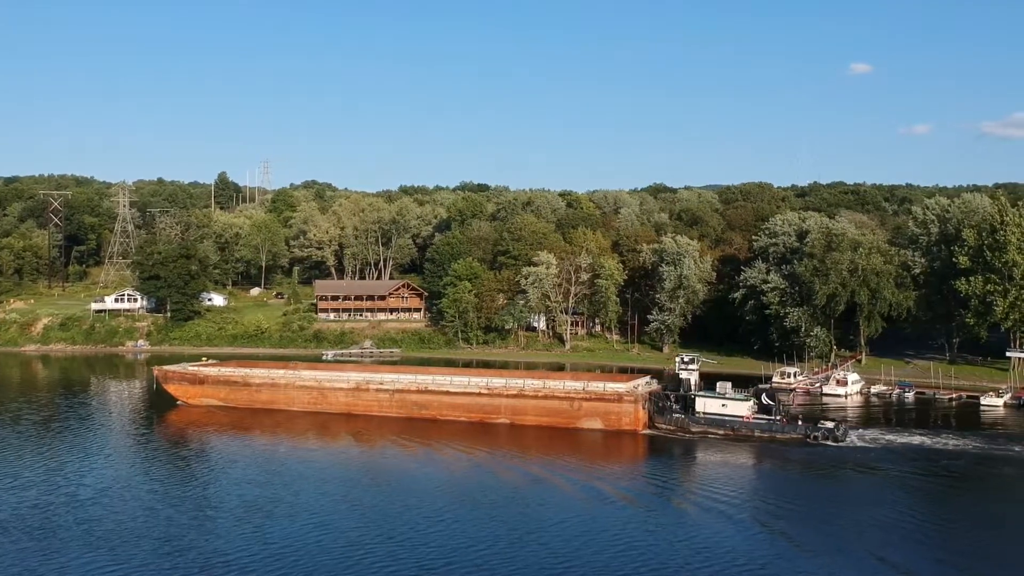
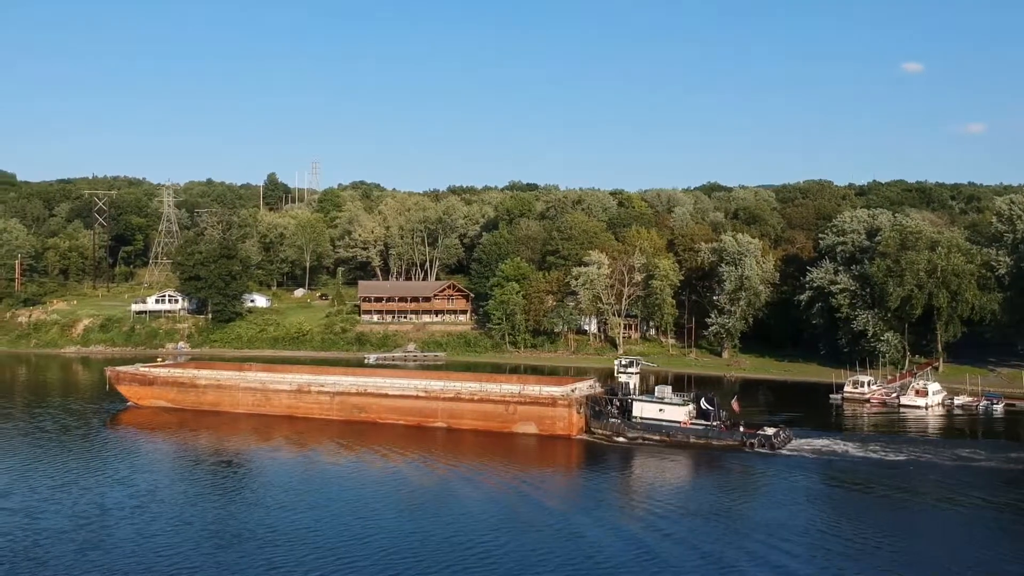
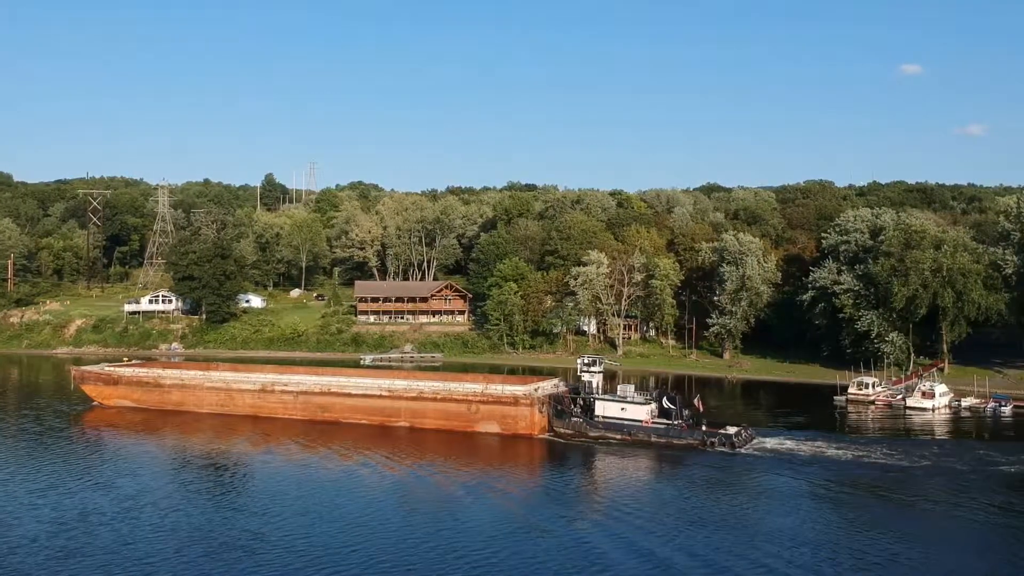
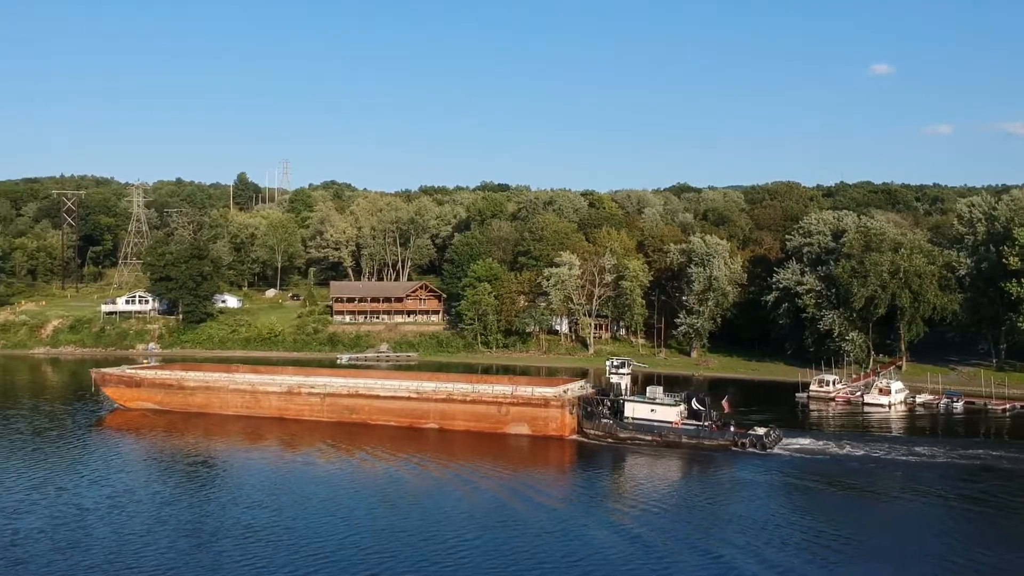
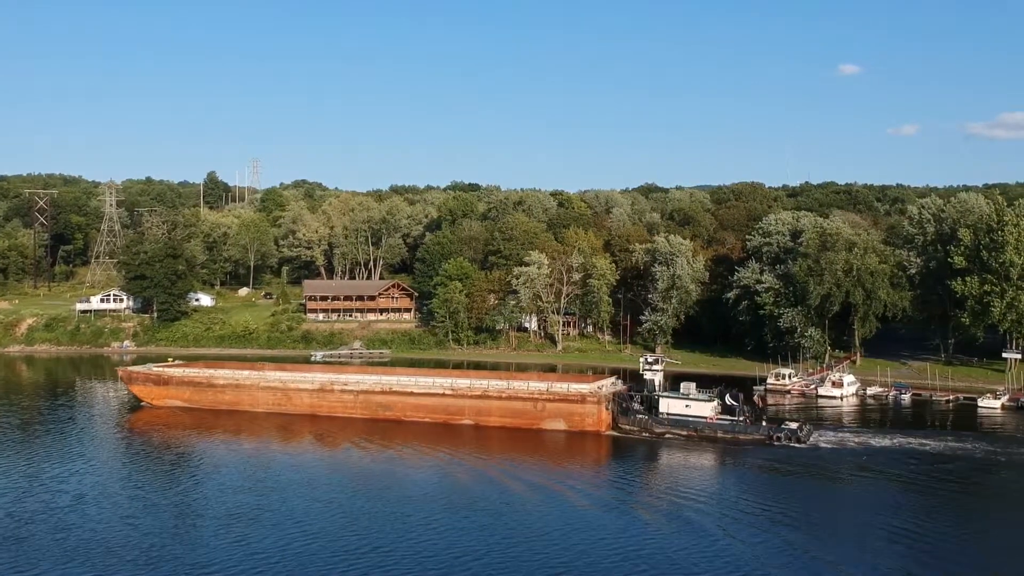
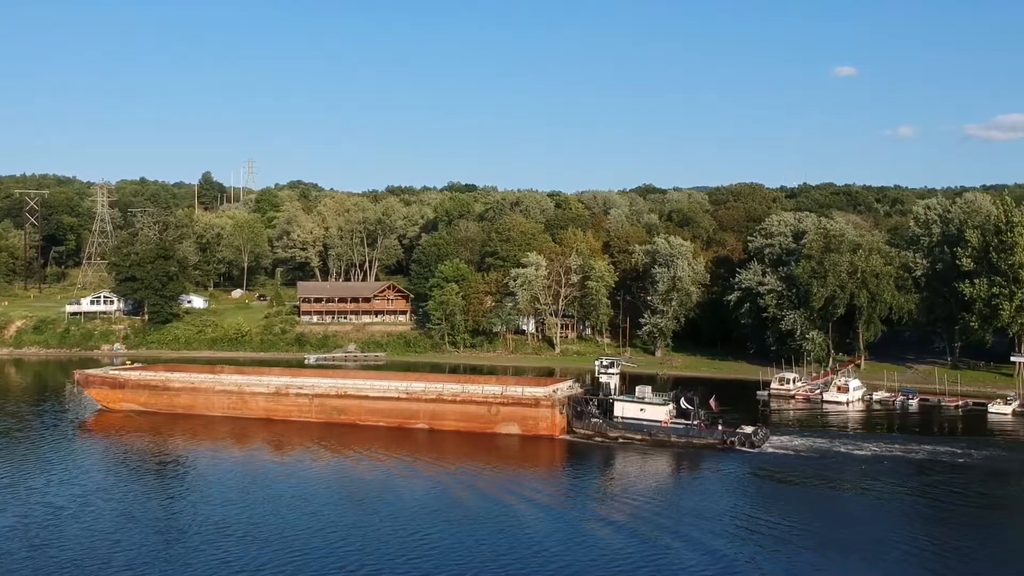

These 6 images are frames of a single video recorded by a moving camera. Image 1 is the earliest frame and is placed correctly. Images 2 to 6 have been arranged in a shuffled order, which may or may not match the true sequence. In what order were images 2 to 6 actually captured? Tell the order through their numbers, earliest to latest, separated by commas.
5, 6, 4, 2, 3
